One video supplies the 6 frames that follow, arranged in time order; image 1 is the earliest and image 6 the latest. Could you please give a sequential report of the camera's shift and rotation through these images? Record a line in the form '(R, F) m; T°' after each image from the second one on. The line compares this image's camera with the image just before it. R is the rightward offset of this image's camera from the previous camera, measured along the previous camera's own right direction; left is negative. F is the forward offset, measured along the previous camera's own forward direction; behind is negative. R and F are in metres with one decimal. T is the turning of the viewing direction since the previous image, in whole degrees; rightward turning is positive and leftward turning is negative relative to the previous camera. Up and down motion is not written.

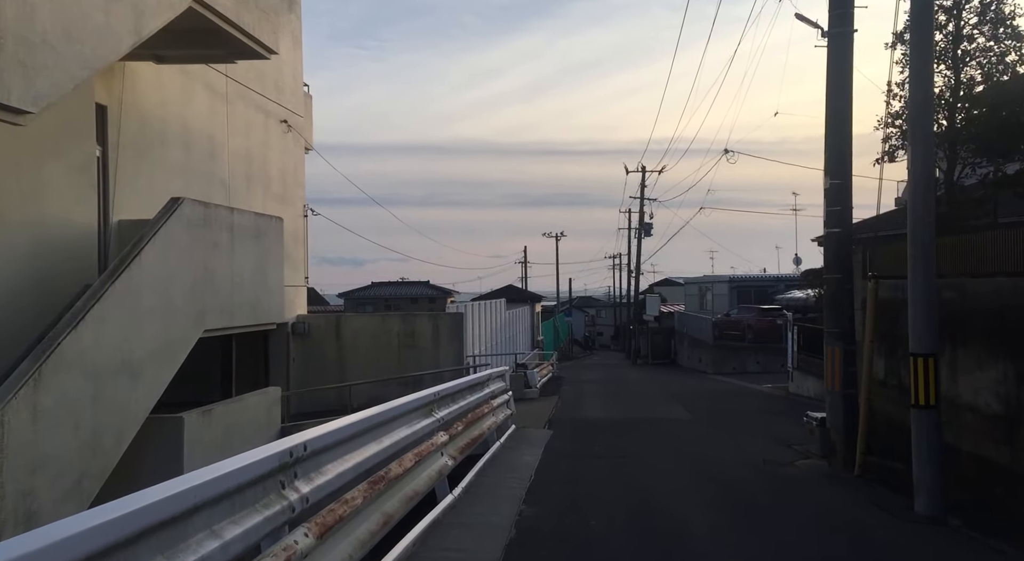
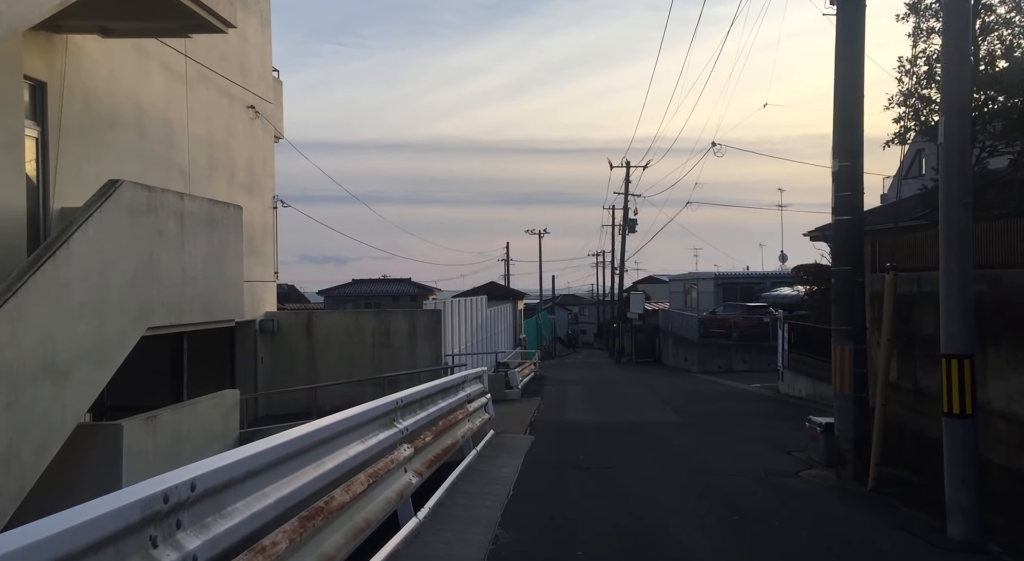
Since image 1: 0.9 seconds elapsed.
(+0.1, +0.9) m; +1°
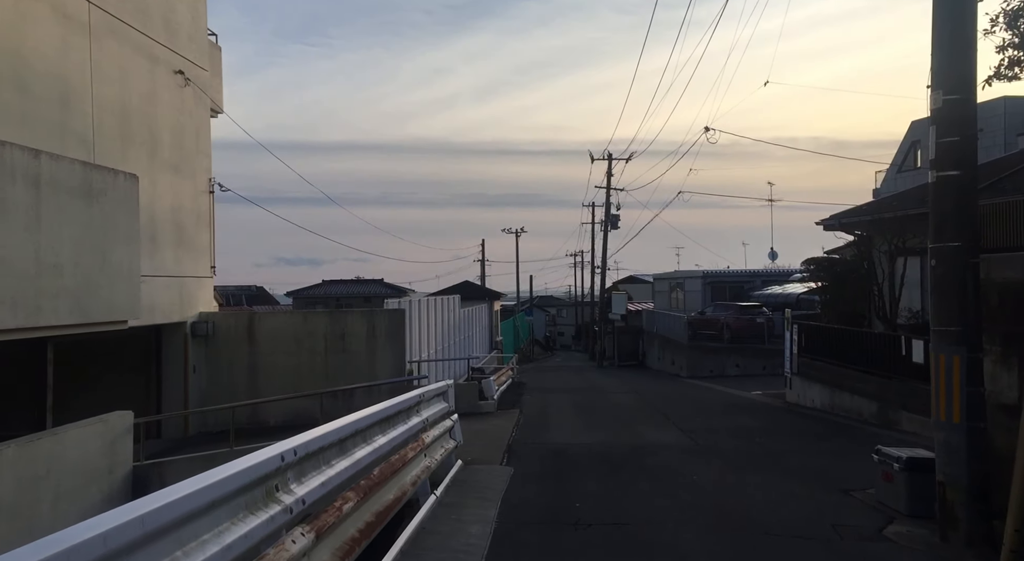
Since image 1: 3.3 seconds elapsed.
(+0.1, +2.6) m; +2°
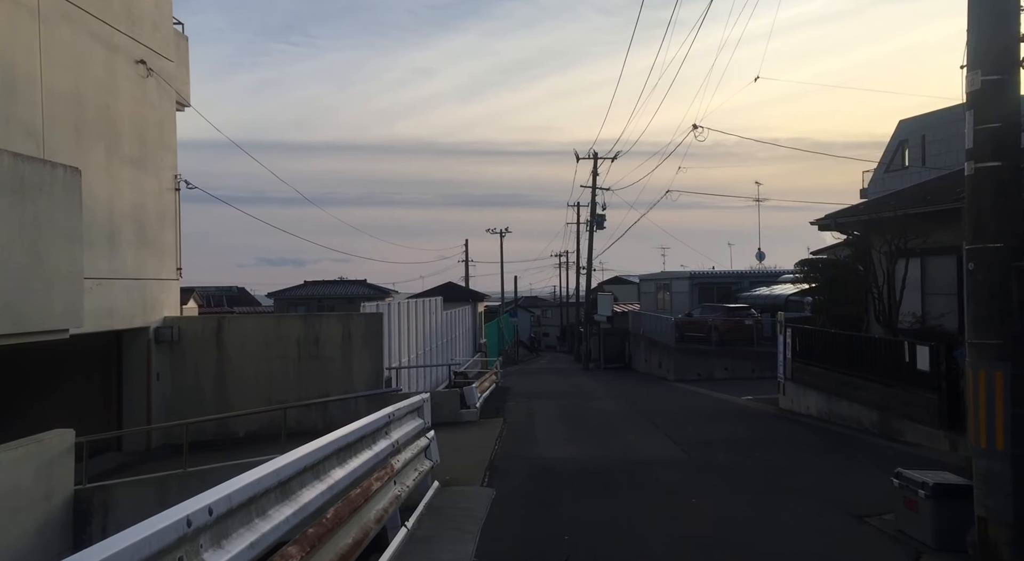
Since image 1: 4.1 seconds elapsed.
(0.0, +0.8) m; +1°
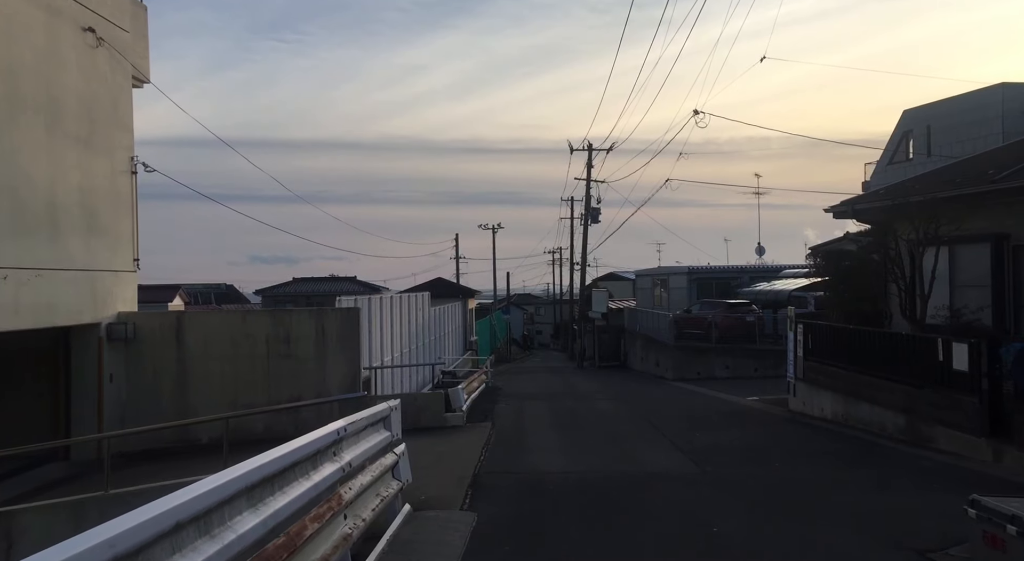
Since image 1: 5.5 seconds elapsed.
(+0.1, +1.4) m; +1°
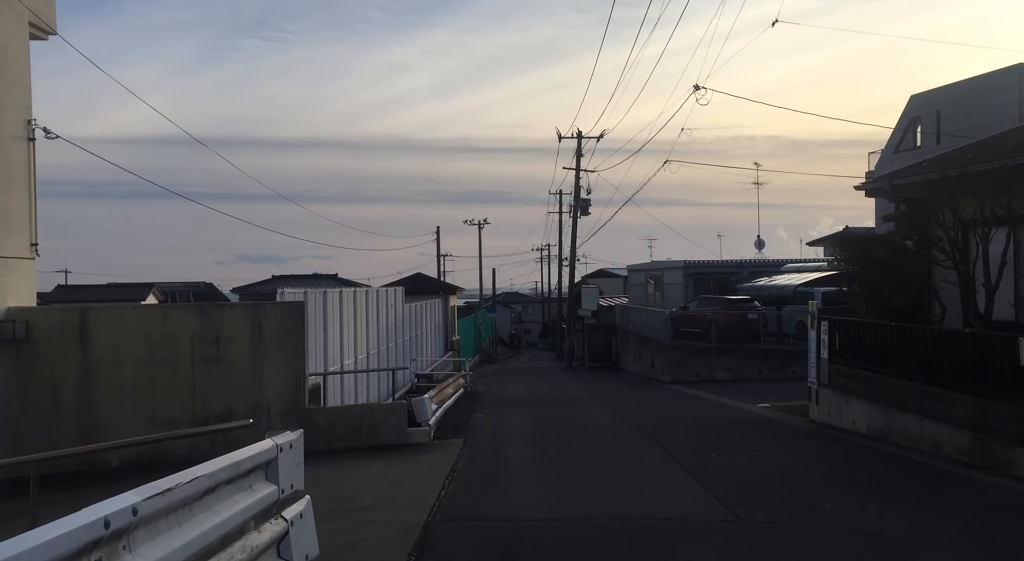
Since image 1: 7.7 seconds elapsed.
(+0.2, +2.5) m; +1°
